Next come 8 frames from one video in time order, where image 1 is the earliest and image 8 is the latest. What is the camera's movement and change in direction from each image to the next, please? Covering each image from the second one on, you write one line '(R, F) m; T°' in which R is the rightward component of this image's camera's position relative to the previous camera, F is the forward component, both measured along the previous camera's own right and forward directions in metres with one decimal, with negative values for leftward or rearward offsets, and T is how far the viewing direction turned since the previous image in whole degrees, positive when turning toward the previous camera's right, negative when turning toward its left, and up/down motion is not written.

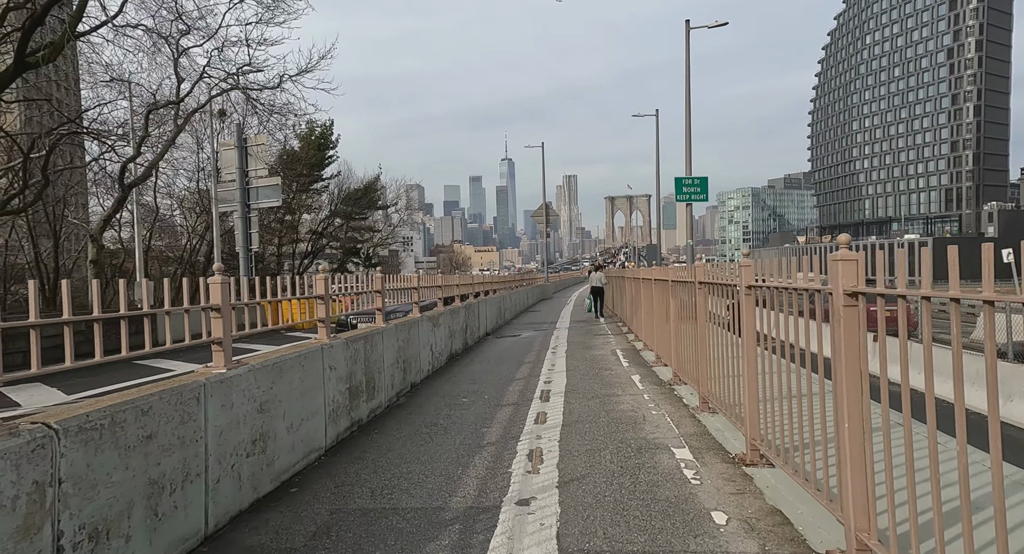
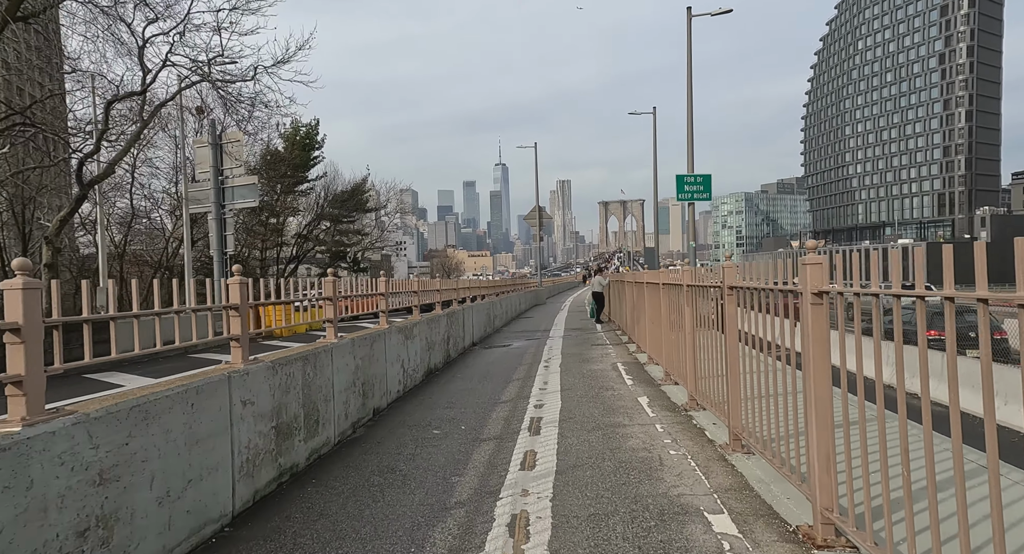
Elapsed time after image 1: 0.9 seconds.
(+0.1, +0.9) m; 0°
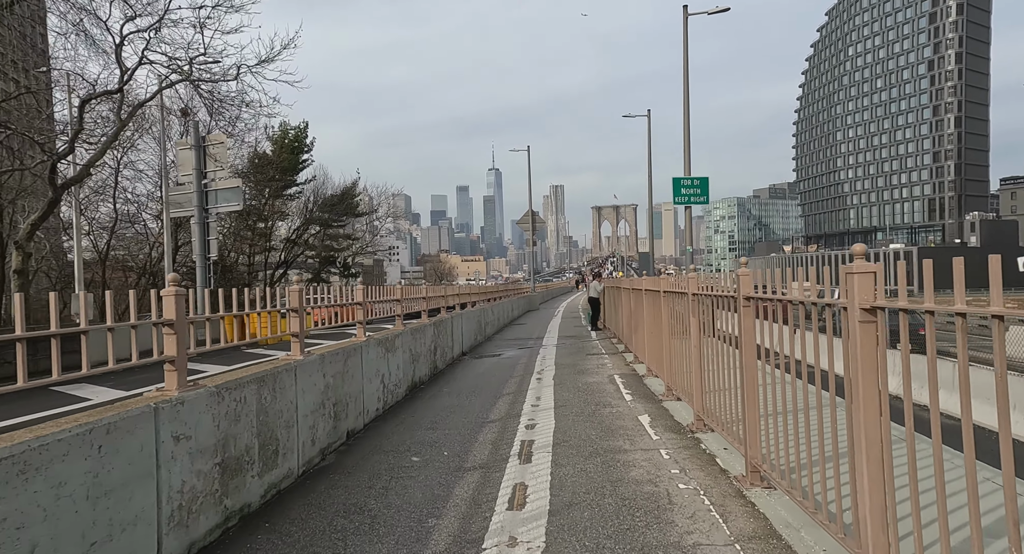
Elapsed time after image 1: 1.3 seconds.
(0.0, +0.4) m; +1°
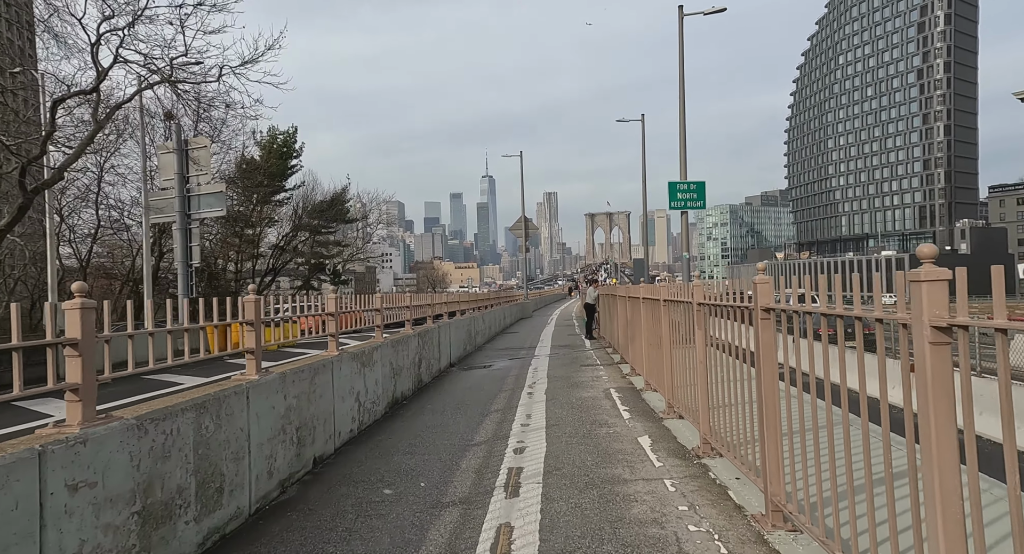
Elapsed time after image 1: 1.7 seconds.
(0.0, +0.4) m; +1°
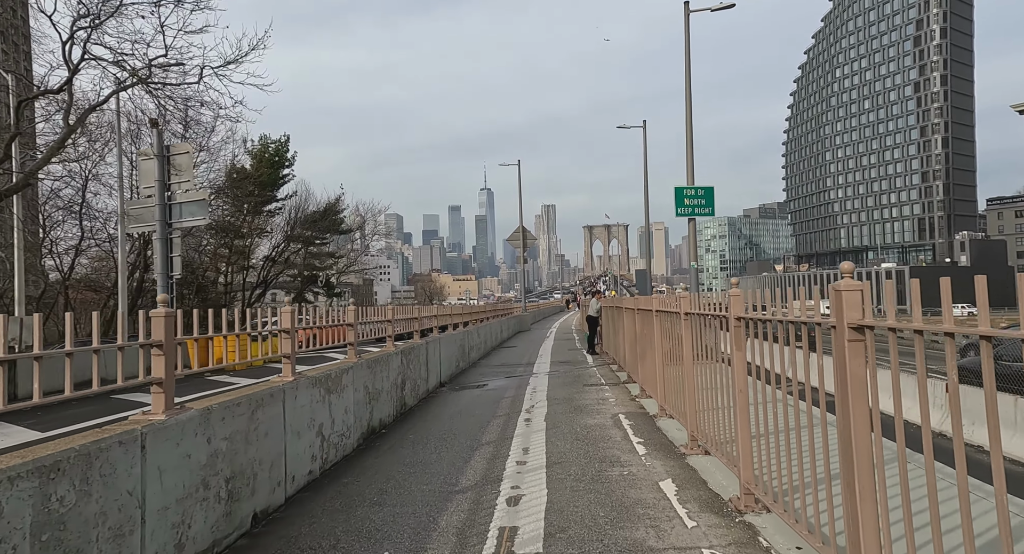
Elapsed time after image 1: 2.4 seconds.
(0.0, +0.7) m; 0°
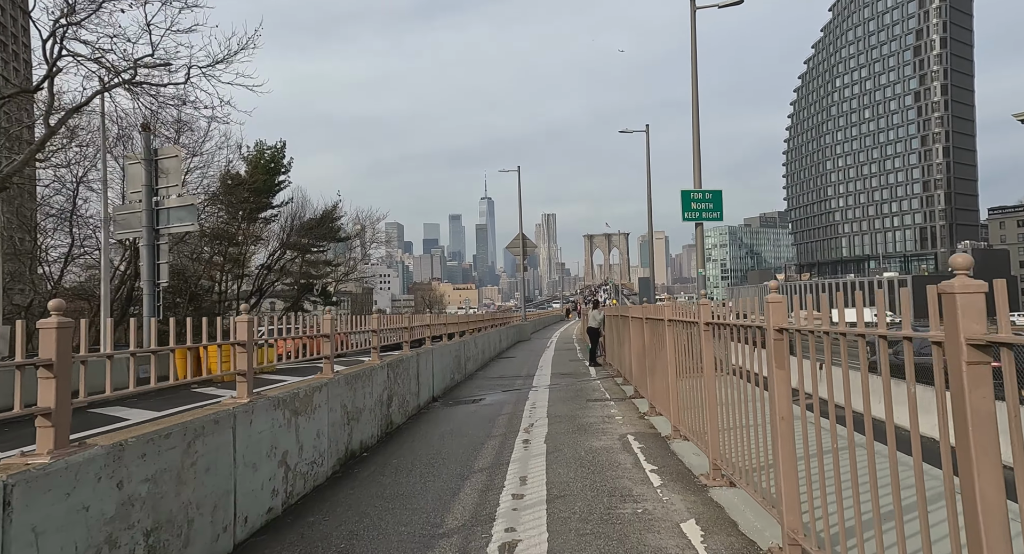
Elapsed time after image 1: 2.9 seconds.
(0.0, +0.5) m; 0°
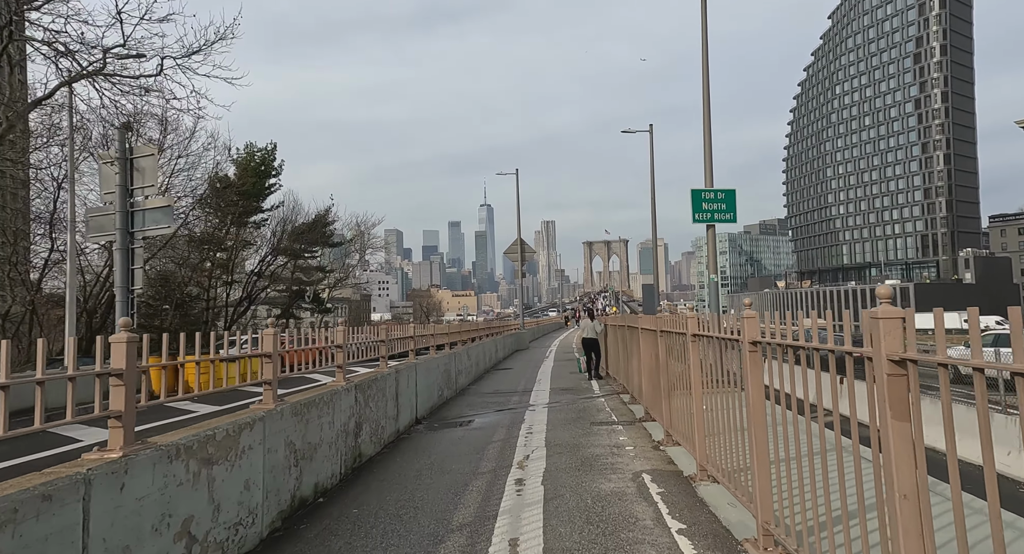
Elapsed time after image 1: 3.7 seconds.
(0.0, +0.8) m; 0°
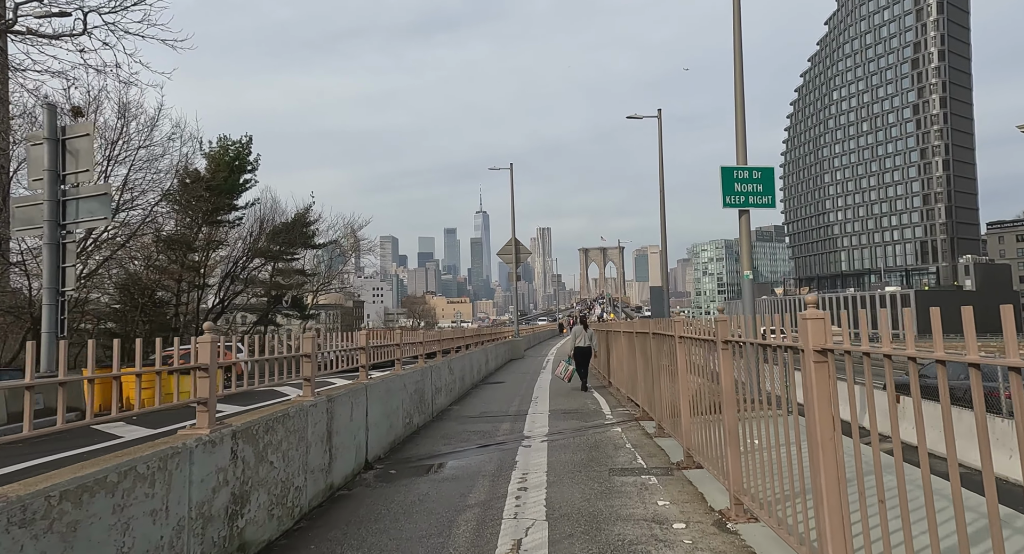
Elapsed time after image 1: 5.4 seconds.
(+0.1, +1.8) m; 0°
